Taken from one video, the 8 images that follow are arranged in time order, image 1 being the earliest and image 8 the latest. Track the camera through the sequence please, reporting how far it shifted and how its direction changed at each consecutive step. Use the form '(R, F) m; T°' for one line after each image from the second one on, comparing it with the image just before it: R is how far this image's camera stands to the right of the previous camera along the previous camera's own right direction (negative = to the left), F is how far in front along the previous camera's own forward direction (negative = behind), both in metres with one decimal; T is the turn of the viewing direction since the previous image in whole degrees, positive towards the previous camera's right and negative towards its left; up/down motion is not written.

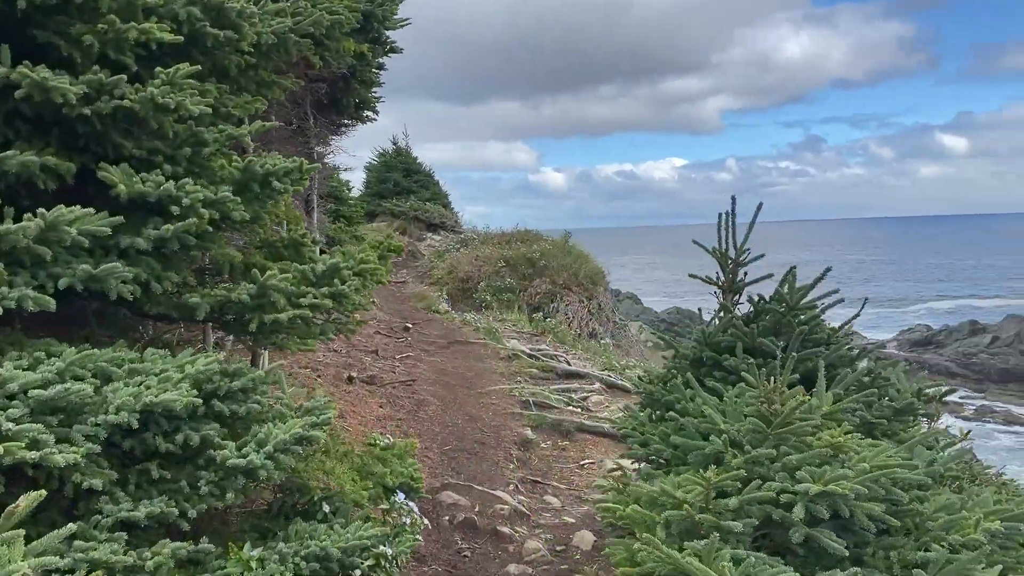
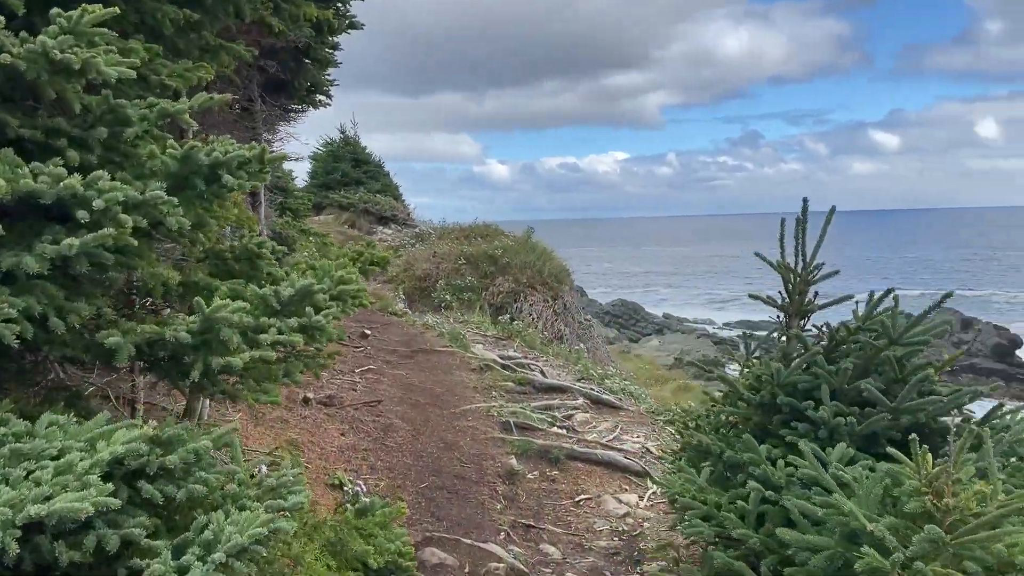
(-0.2, +0.6) m; +4°
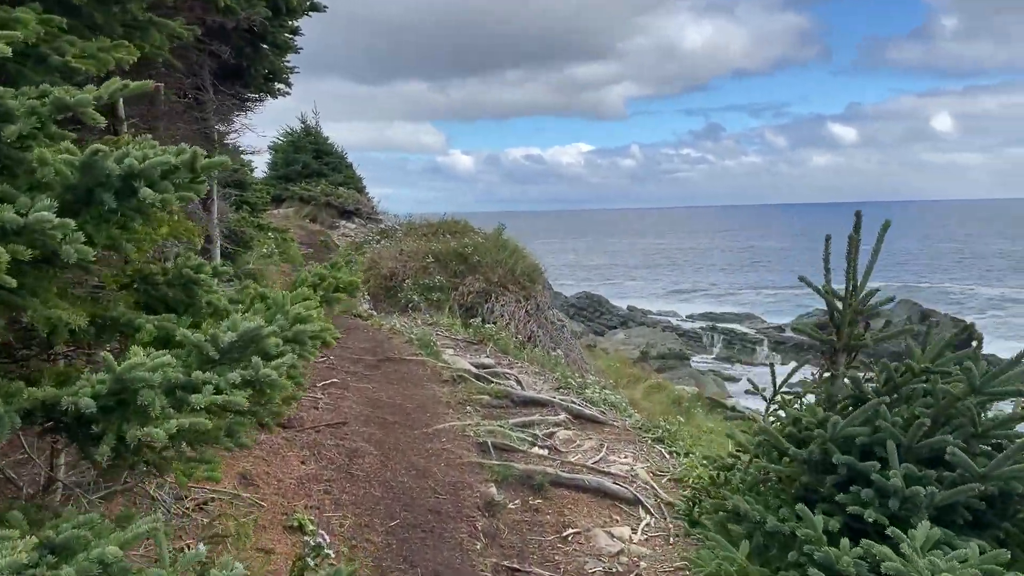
(-0.1, +0.4) m; +2°
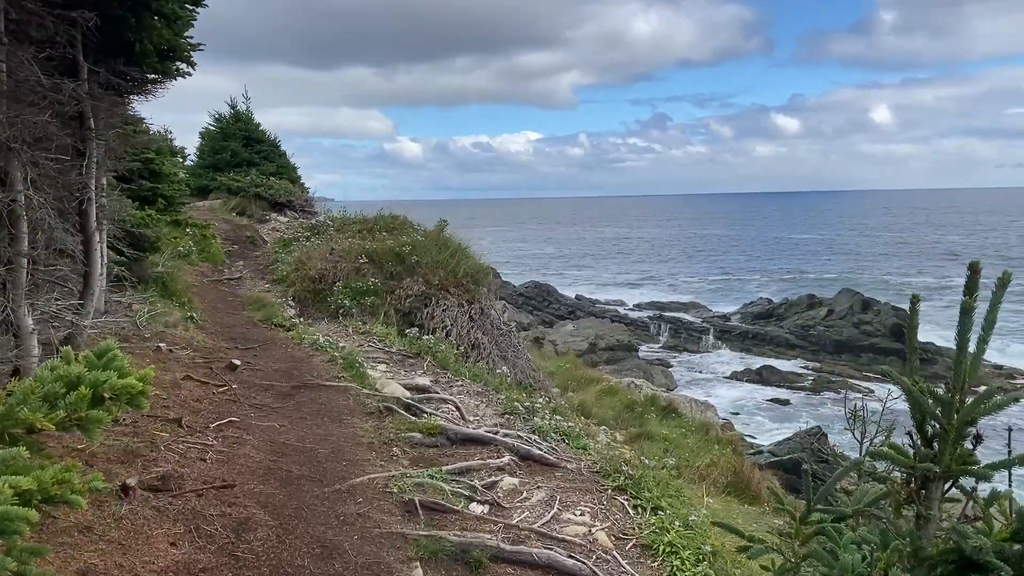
(+0.1, +0.8) m; +3°
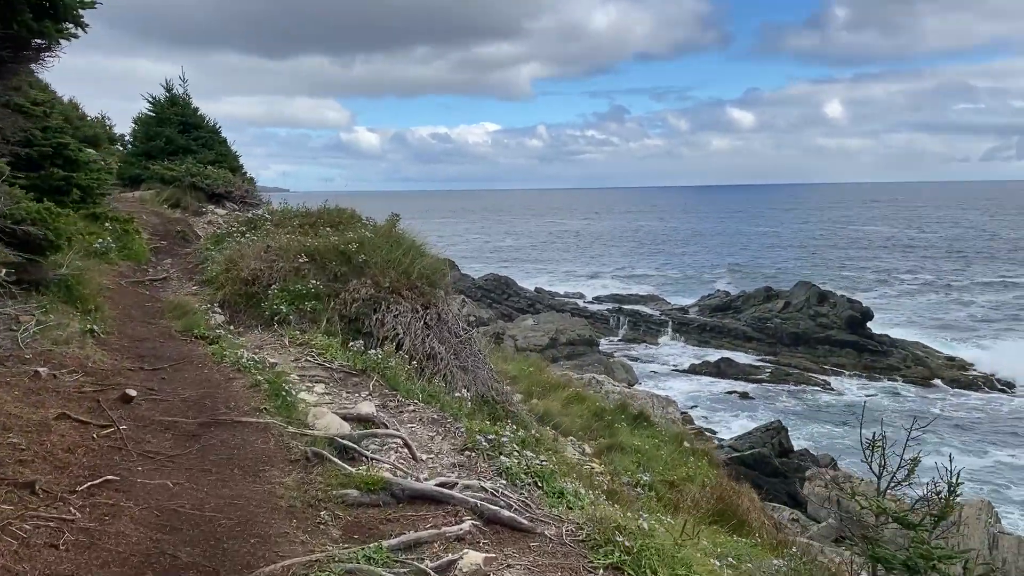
(0.0, +0.9) m; +3°
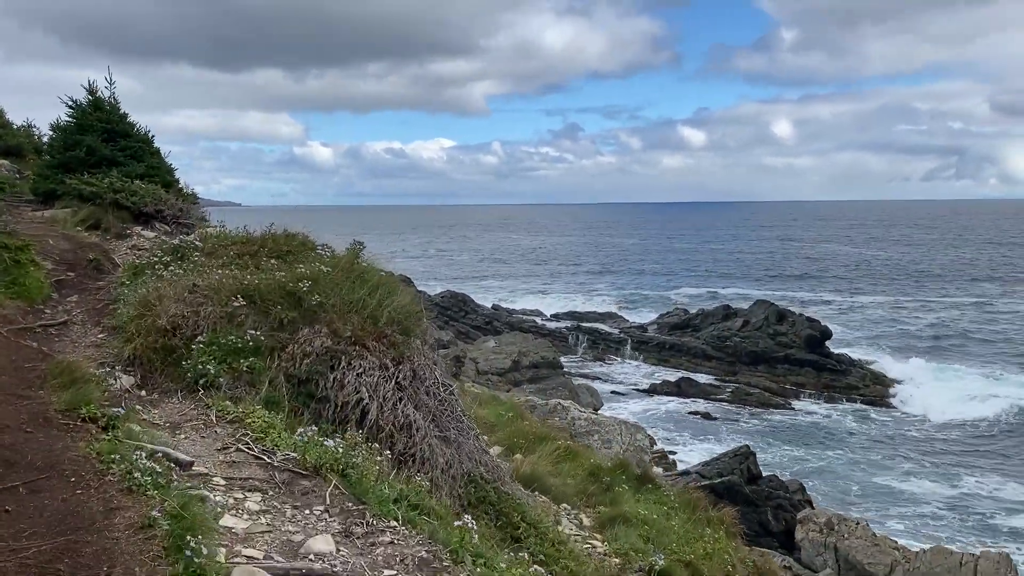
(-0.3, +1.6) m; +3°
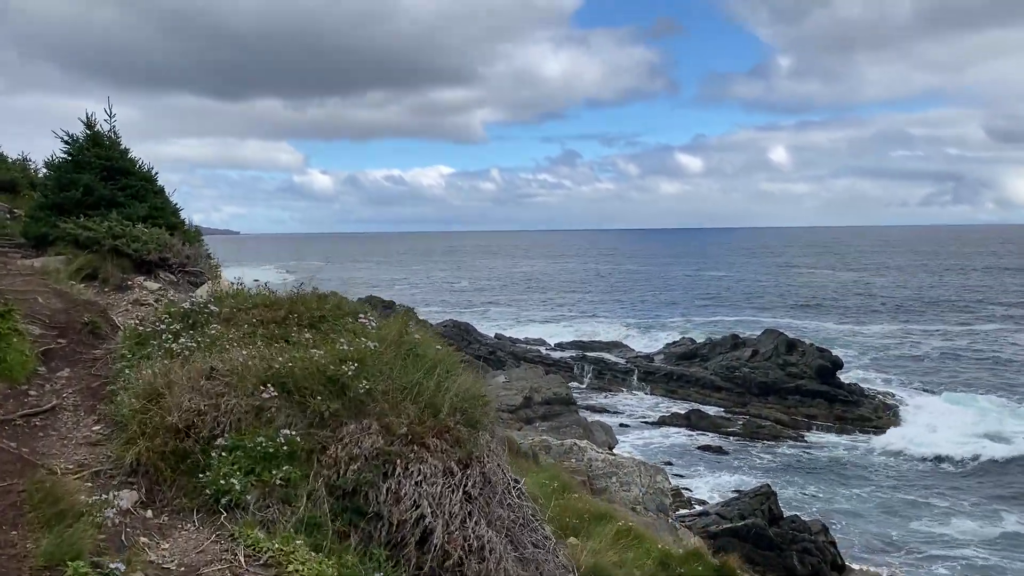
(-0.6, +1.2) m; 0°
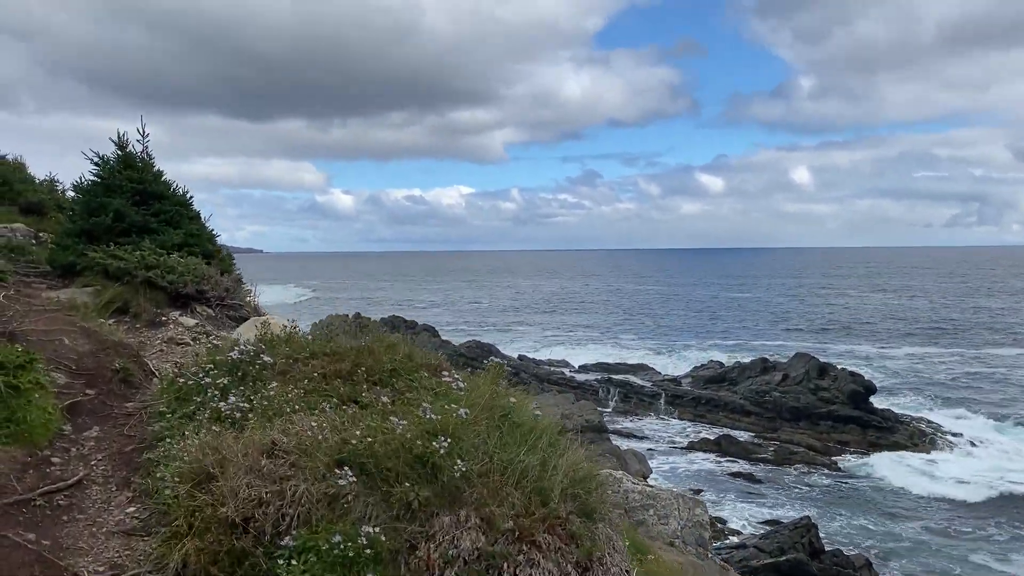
(-0.5, +0.9) m; -1°
